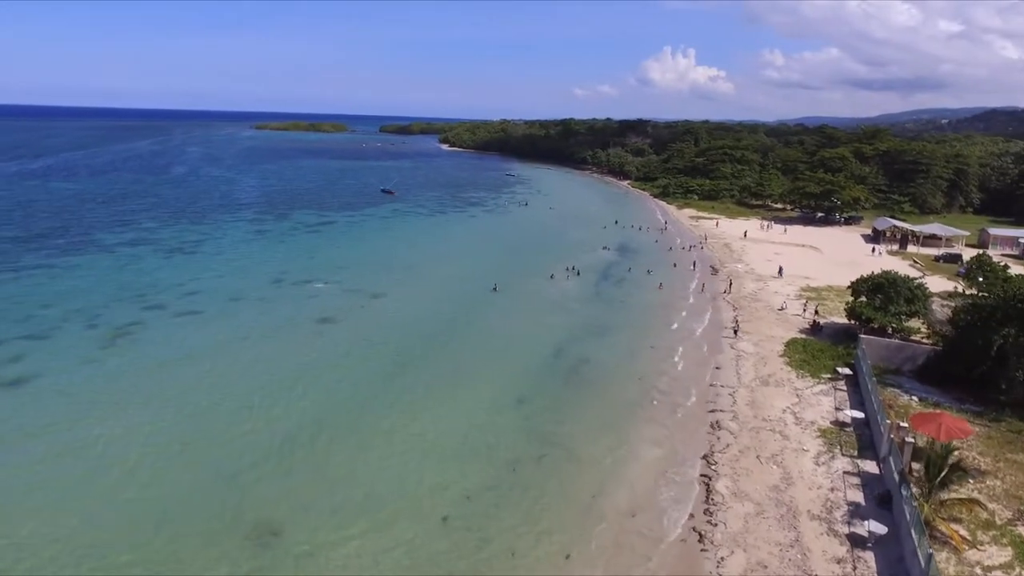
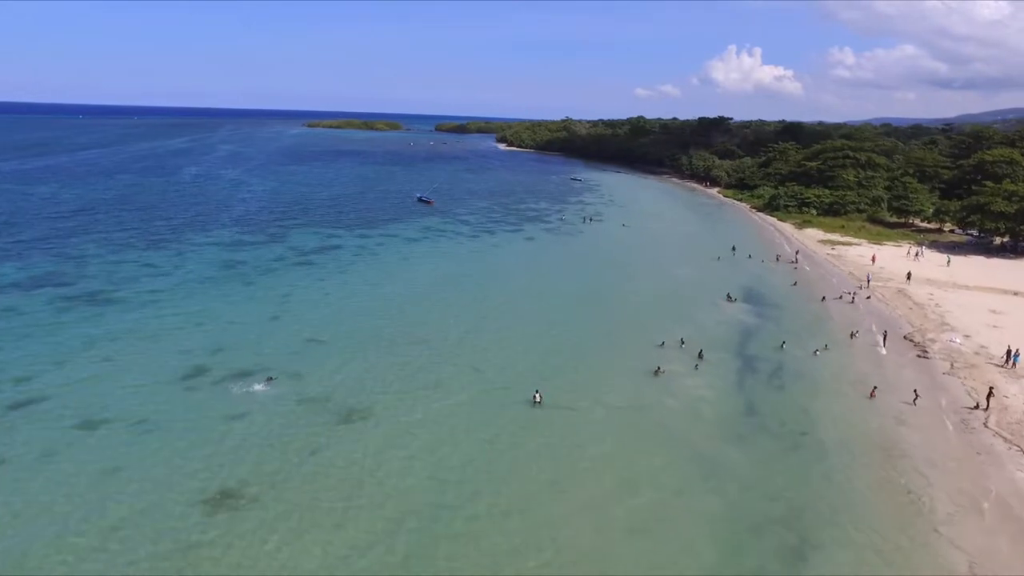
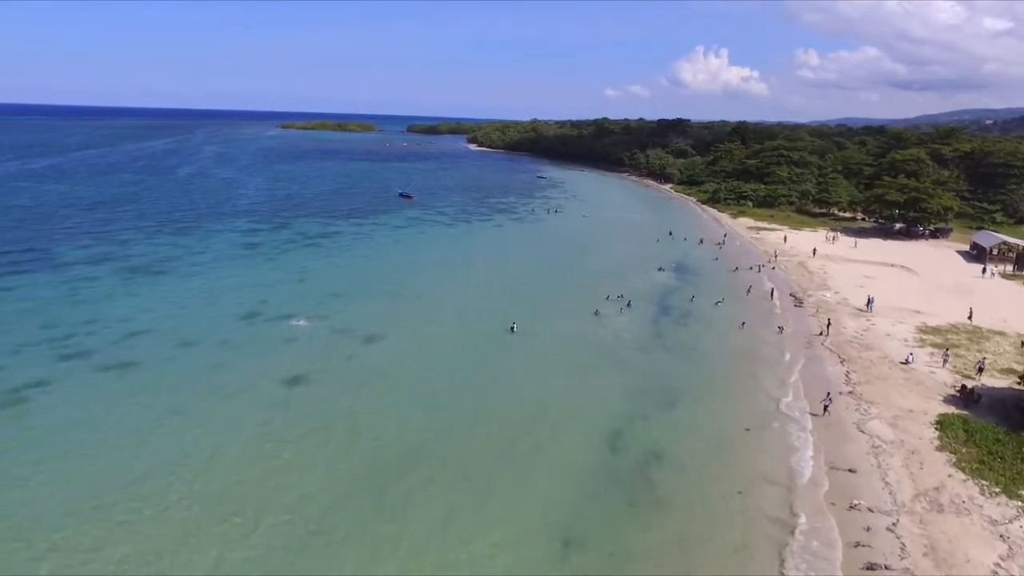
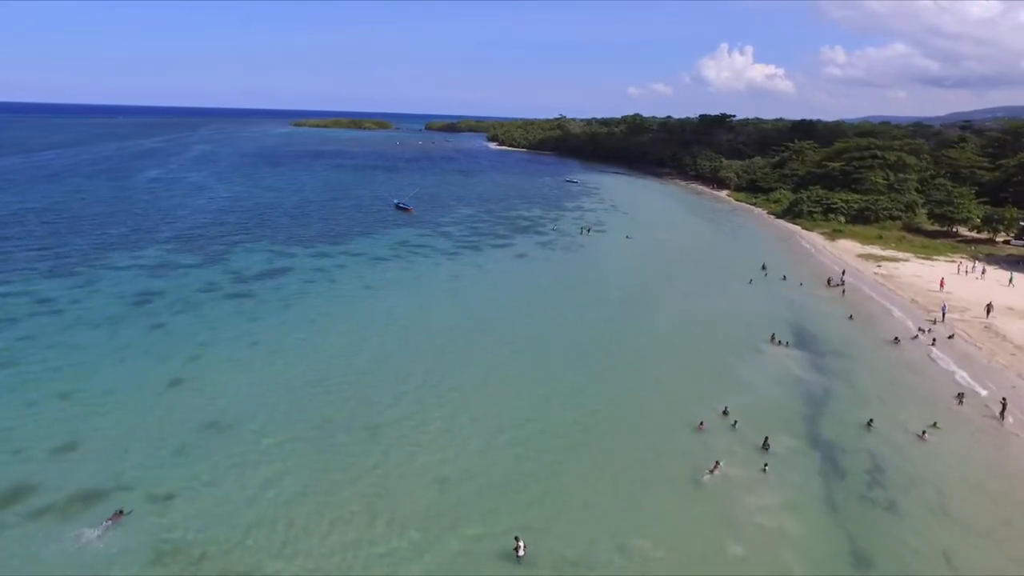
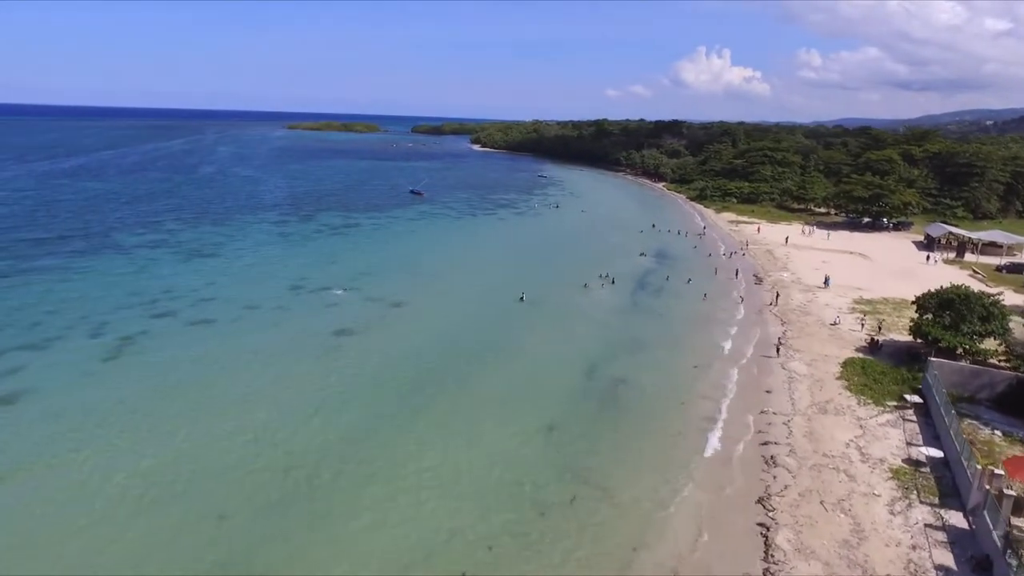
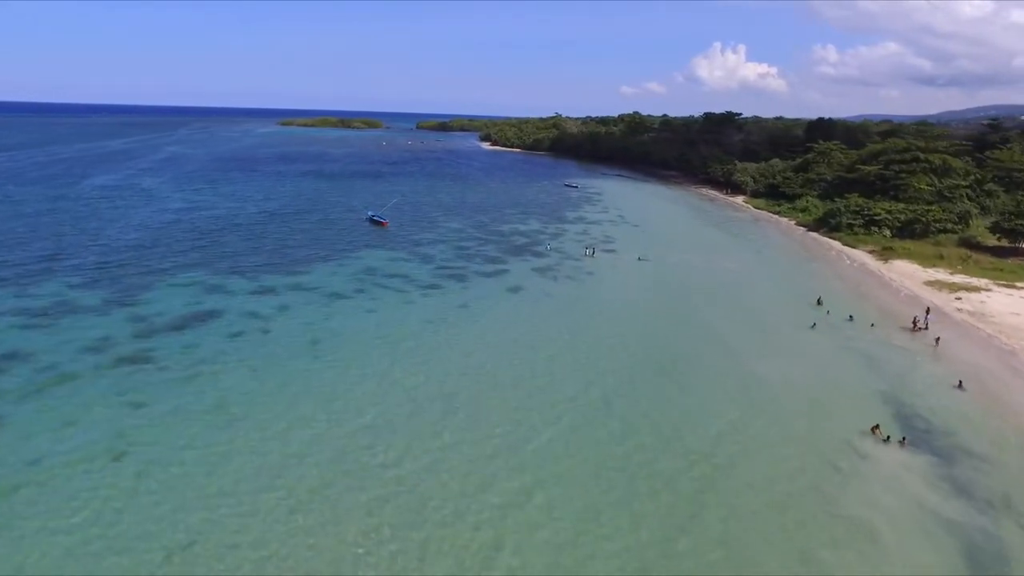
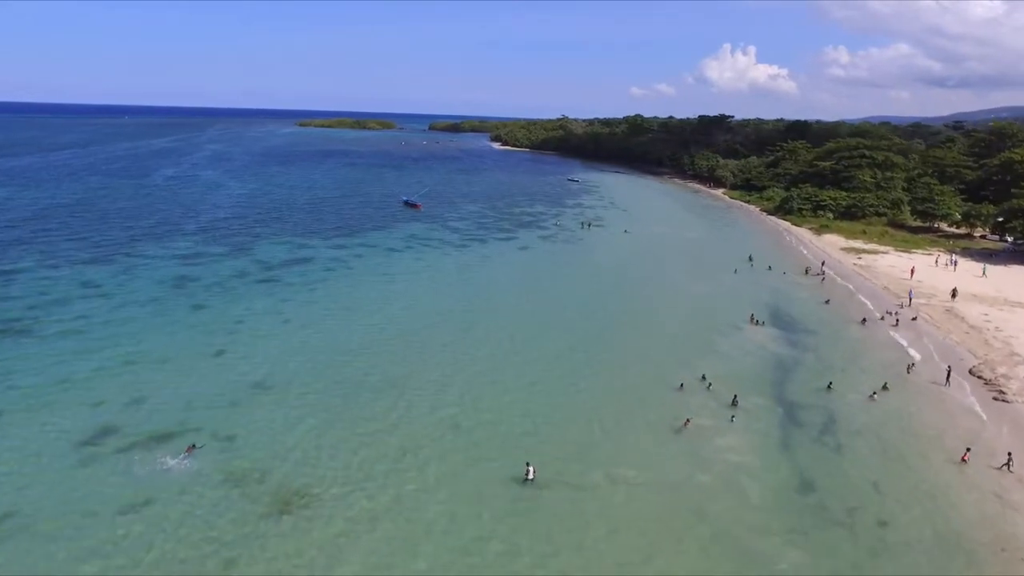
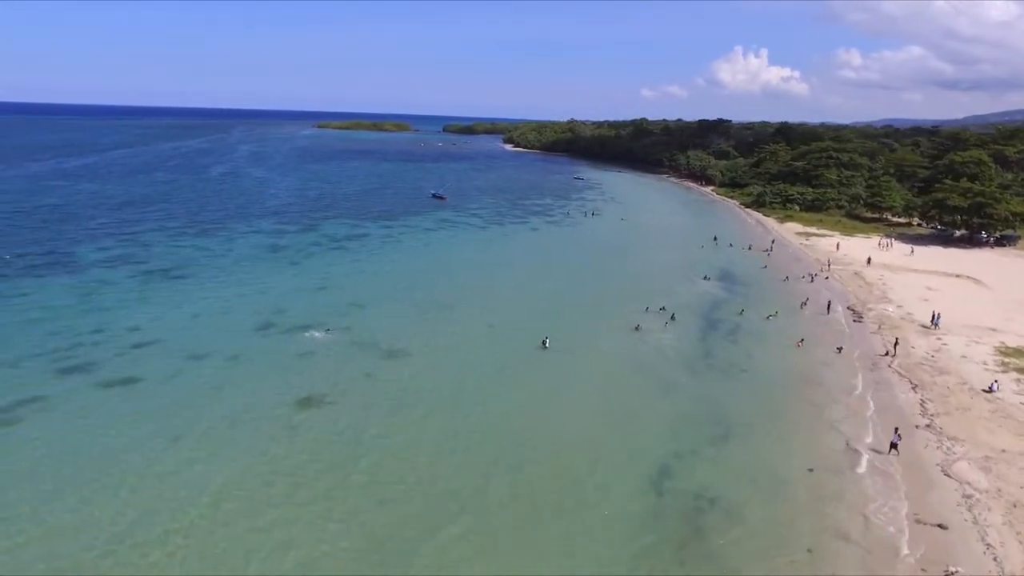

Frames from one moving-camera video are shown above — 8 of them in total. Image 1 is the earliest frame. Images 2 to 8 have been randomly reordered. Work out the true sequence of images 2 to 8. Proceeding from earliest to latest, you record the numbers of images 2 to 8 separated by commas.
5, 3, 8, 2, 7, 4, 6
